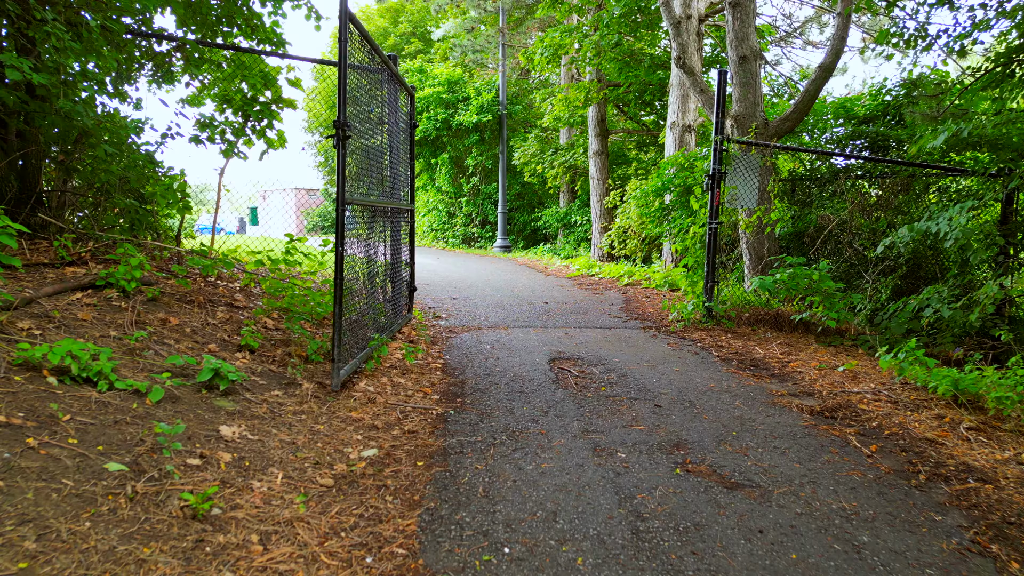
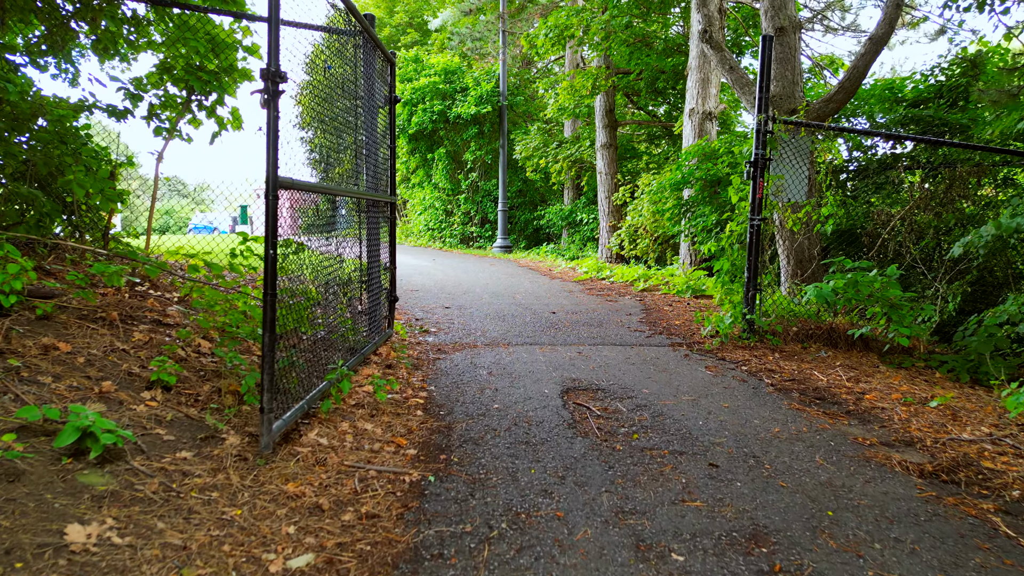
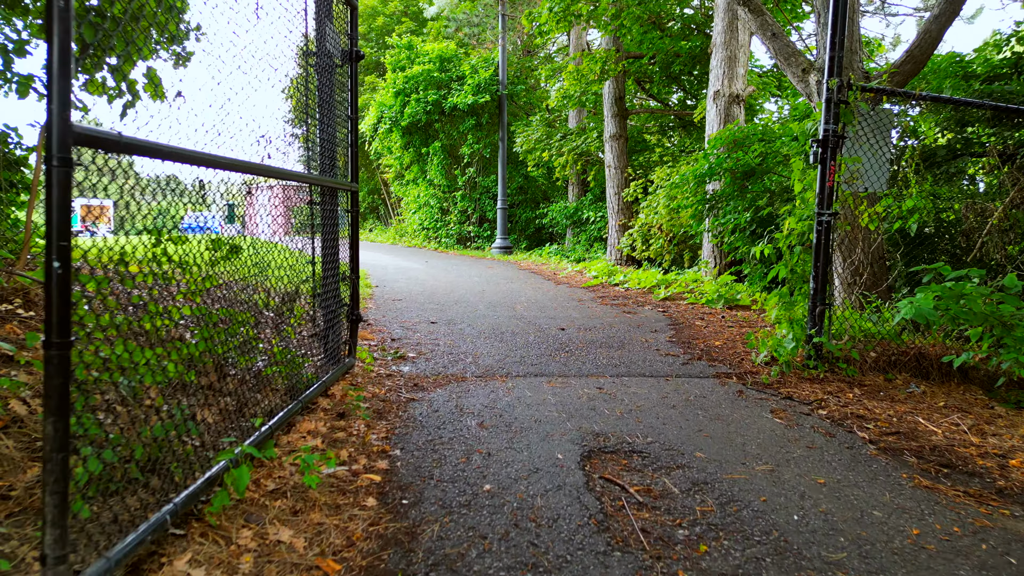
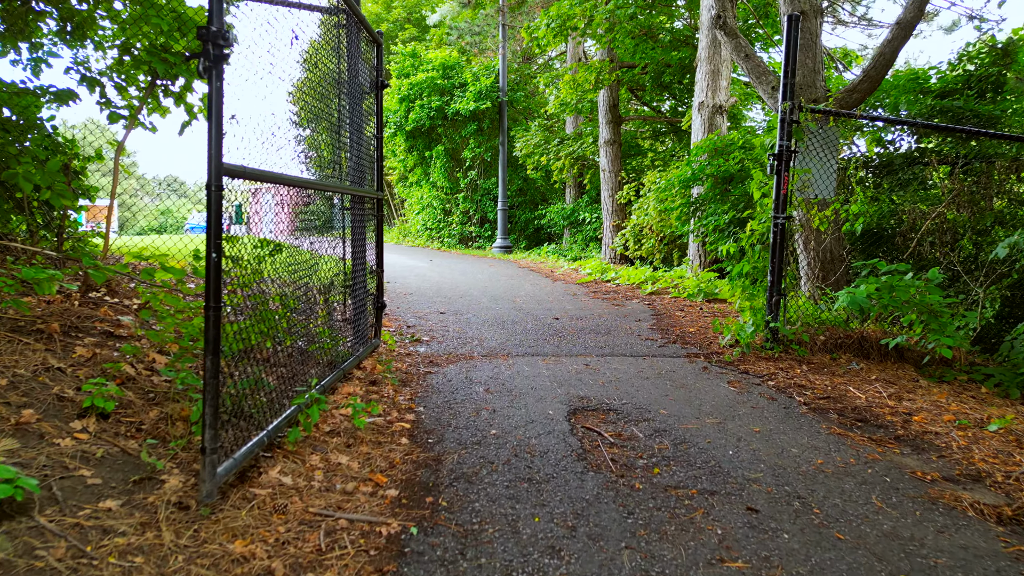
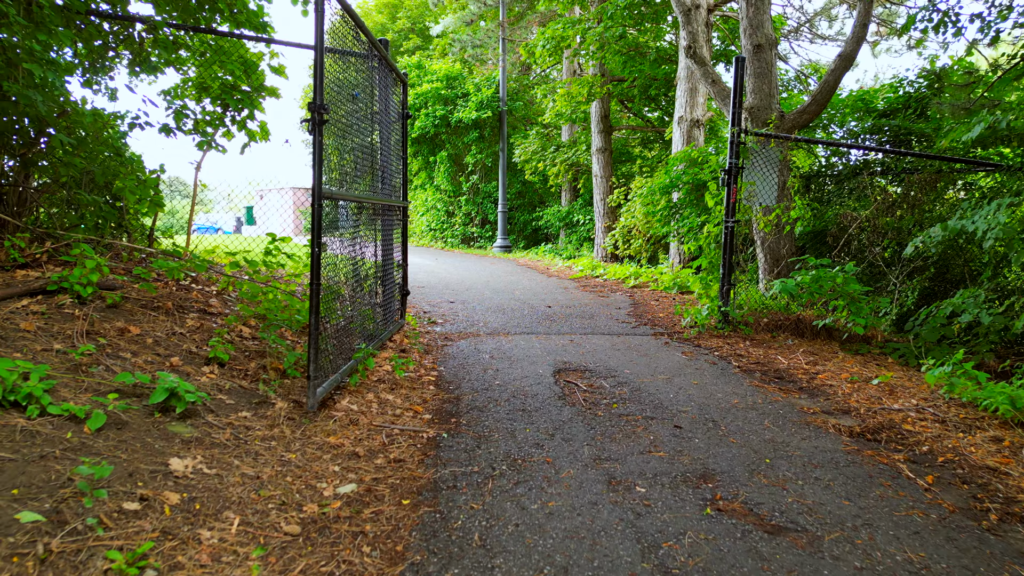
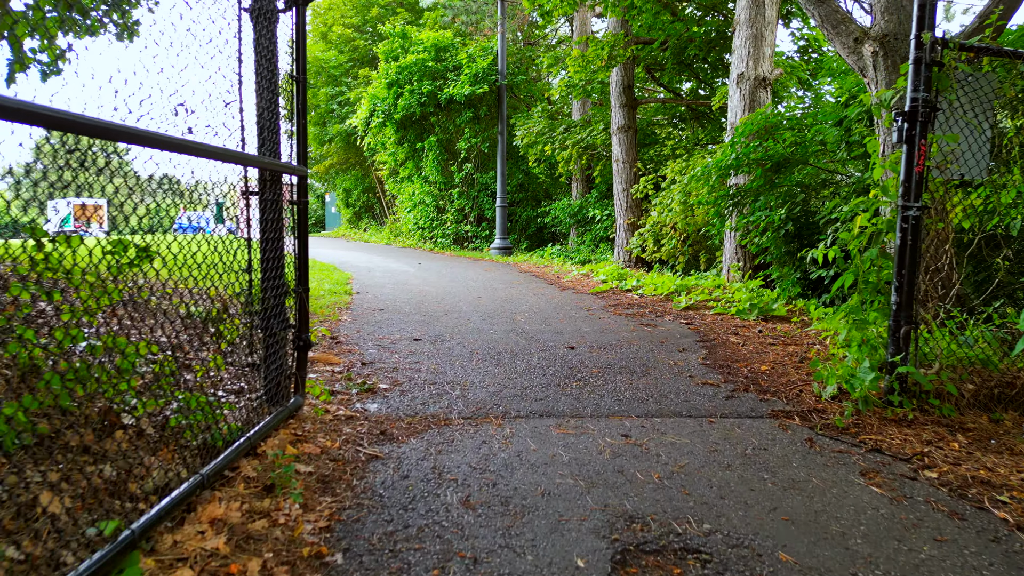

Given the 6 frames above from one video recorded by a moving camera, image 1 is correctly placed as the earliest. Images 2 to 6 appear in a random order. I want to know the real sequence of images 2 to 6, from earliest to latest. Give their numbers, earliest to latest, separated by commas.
5, 2, 4, 3, 6
